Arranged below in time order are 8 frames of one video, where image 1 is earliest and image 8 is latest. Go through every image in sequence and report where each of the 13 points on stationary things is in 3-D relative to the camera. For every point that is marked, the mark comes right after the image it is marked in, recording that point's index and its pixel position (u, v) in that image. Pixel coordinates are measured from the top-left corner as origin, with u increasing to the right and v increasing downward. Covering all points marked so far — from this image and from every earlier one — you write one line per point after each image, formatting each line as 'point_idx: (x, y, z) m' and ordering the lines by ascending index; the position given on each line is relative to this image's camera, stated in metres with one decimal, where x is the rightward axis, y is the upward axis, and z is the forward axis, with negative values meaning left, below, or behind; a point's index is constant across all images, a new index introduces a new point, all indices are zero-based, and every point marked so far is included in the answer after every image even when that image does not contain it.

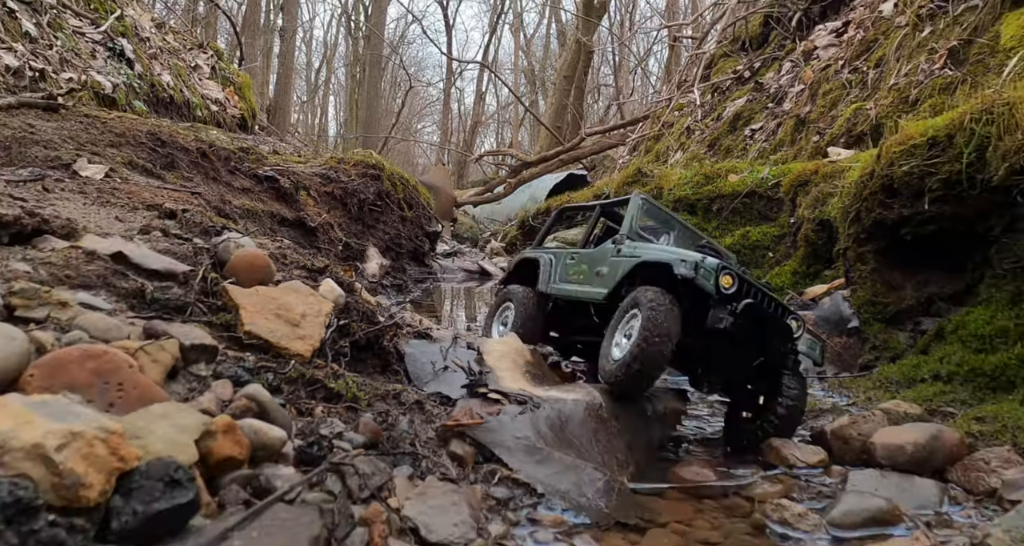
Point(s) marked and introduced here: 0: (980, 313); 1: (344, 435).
0: (+2.8, -0.2, +4.8) m
1: (-0.6, -0.6, +2.9) m
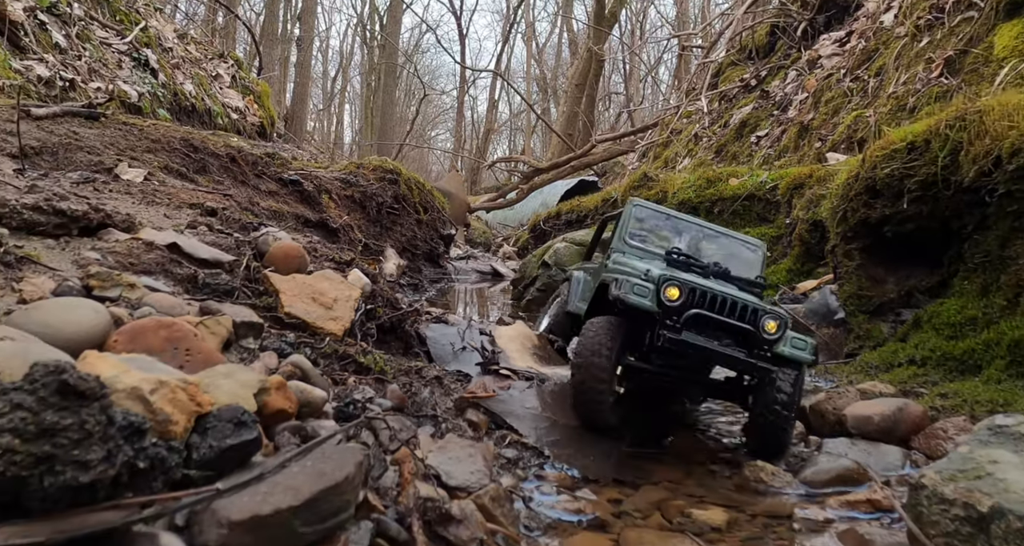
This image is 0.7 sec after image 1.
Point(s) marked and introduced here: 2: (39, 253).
0: (+2.8, -0.2, +5.2) m
1: (-0.6, -0.5, +3.4) m
2: (-2.1, +0.1, +3.6) m
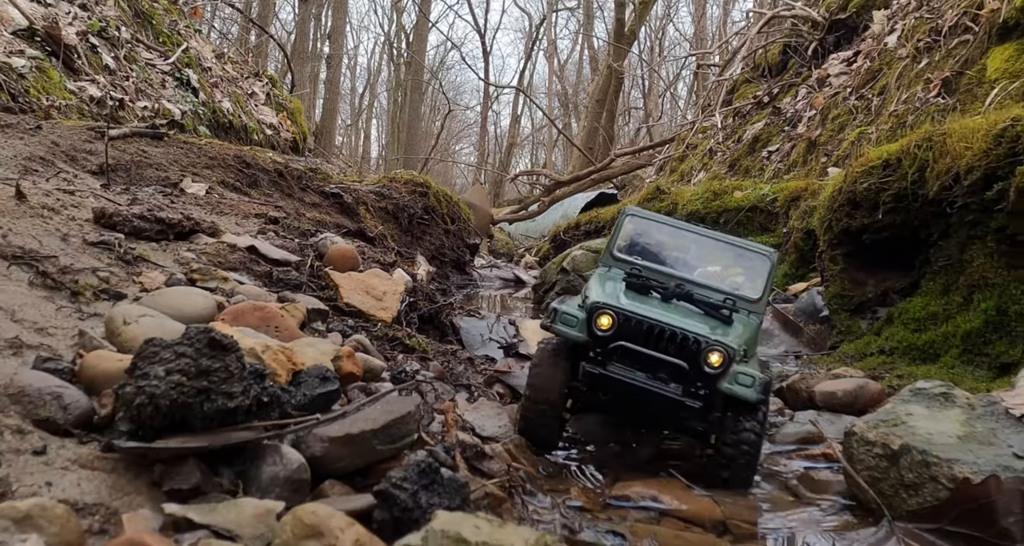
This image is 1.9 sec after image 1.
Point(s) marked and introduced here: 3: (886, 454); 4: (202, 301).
0: (+3.0, -0.2, +5.9) m
1: (-0.5, -0.5, +4.2) m
2: (-2.0, +0.1, +4.4) m
3: (+1.5, -0.7, +3.2) m
4: (-1.4, -0.1, +3.7) m
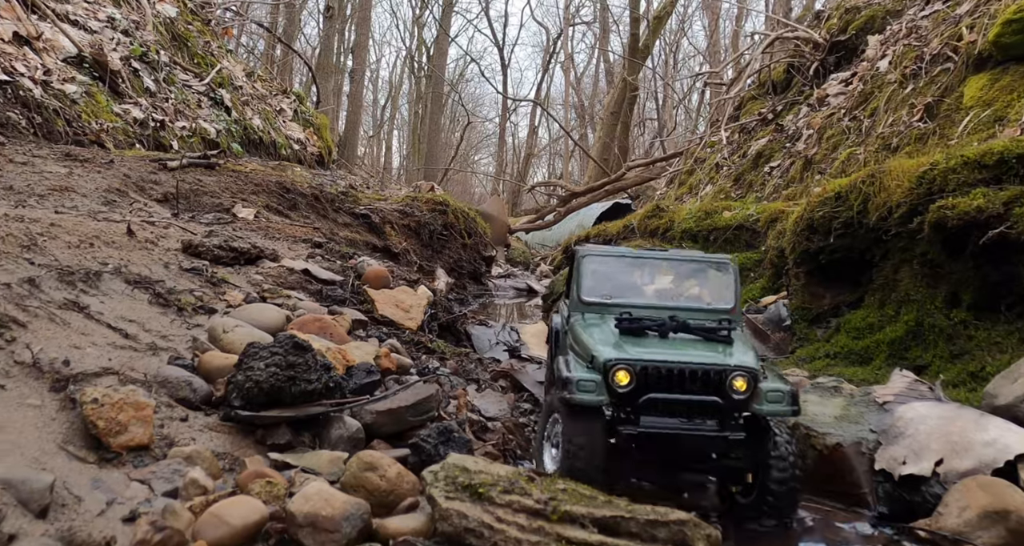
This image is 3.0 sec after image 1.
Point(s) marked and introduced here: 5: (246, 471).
0: (+3.0, -0.4, +6.9) m
1: (-0.5, -0.6, +5.3) m
2: (-2.0, 0.0, +5.6) m
3: (+1.5, -0.9, +4.3) m
4: (-1.5, -0.2, +4.9) m
5: (-1.1, -0.8, +3.2) m
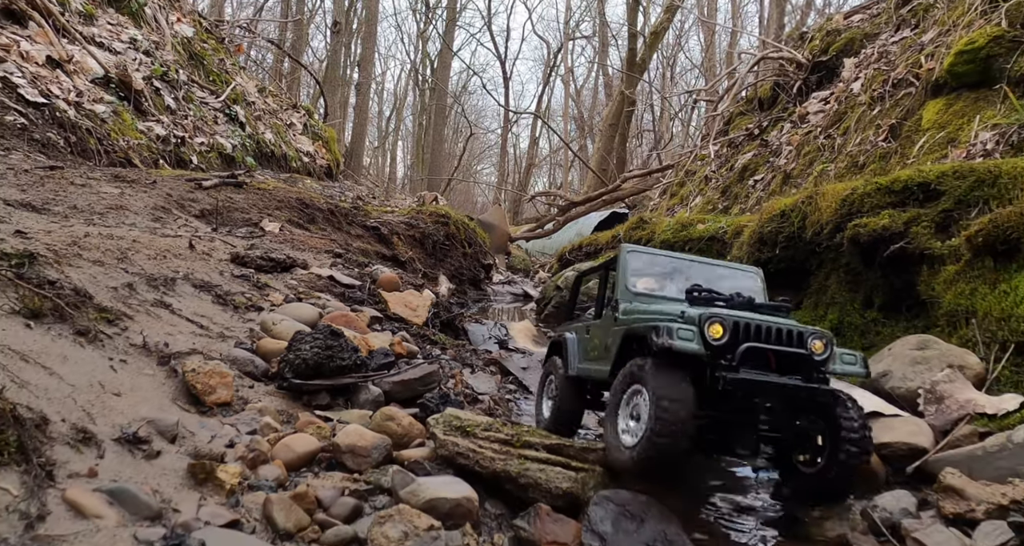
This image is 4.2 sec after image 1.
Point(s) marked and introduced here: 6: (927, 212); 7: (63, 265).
0: (+2.9, -0.4, +8.2) m
1: (-0.6, -0.7, +6.6) m
2: (-2.1, -0.1, +6.9) m
3: (+1.4, -0.9, +5.6) m
4: (-1.6, -0.3, +6.2) m
5: (-1.2, -0.8, +4.5) m
6: (+3.7, +0.5, +6.9) m
7: (-2.9, +0.1, +5.1) m
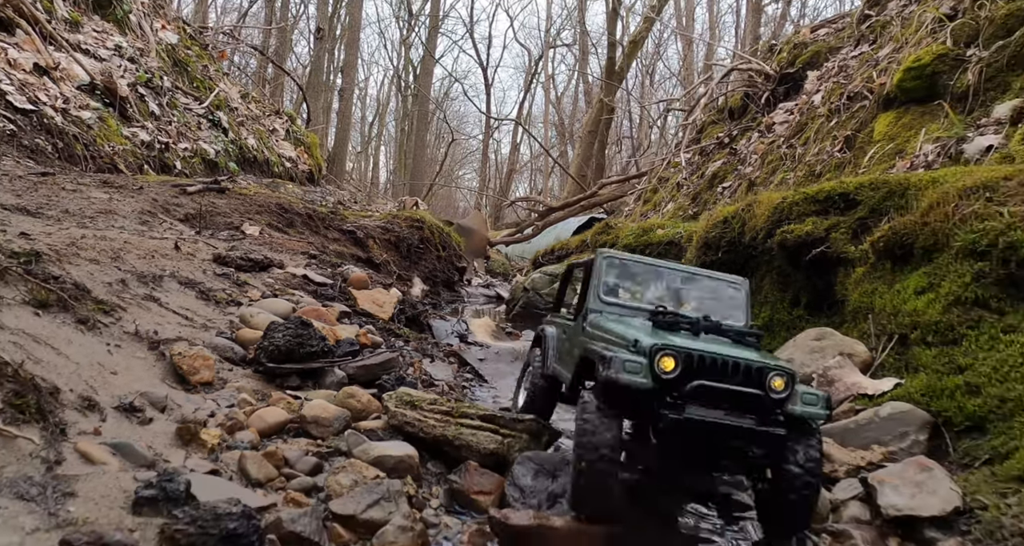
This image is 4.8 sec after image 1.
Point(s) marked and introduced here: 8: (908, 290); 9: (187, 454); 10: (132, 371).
0: (+2.5, -0.4, +9.0) m
1: (-1.0, -0.7, +7.3) m
2: (-2.5, -0.1, +7.6) m
3: (+1.0, -0.9, +6.3) m
4: (-2.0, -0.3, +6.8) m
5: (-1.5, -0.8, +5.2) m
6: (+3.3, +0.5, +7.7) m
7: (-3.3, +0.1, +5.8) m
8: (+3.0, -0.1, +6.0) m
9: (-1.7, -0.9, +4.1) m
10: (-2.3, -0.6, +4.9) m
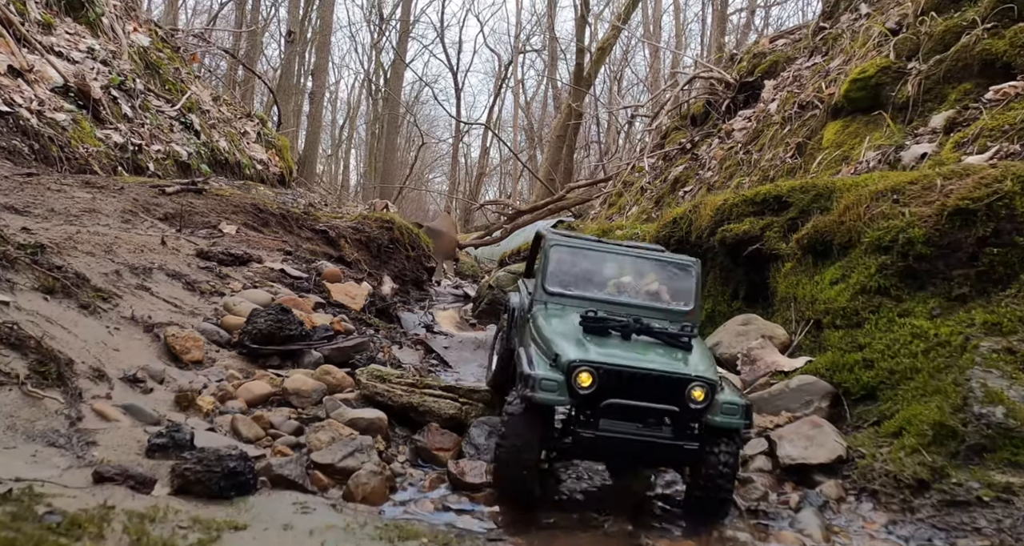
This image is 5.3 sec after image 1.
0: (+2.1, -0.4, +9.7) m
1: (-1.4, -0.6, +7.9) m
2: (-2.9, 0.0, +8.1) m
3: (+0.7, -0.8, +7.0) m
4: (-2.3, -0.2, +7.4) m
5: (-1.8, -0.7, +5.8) m
6: (+2.9, +0.6, +8.5) m
7: (-3.6, +0.1, +6.3) m
8: (+2.7, -0.1, +6.8) m
9: (-1.9, -0.9, +4.7) m
10: (-2.6, -0.5, +5.5) m
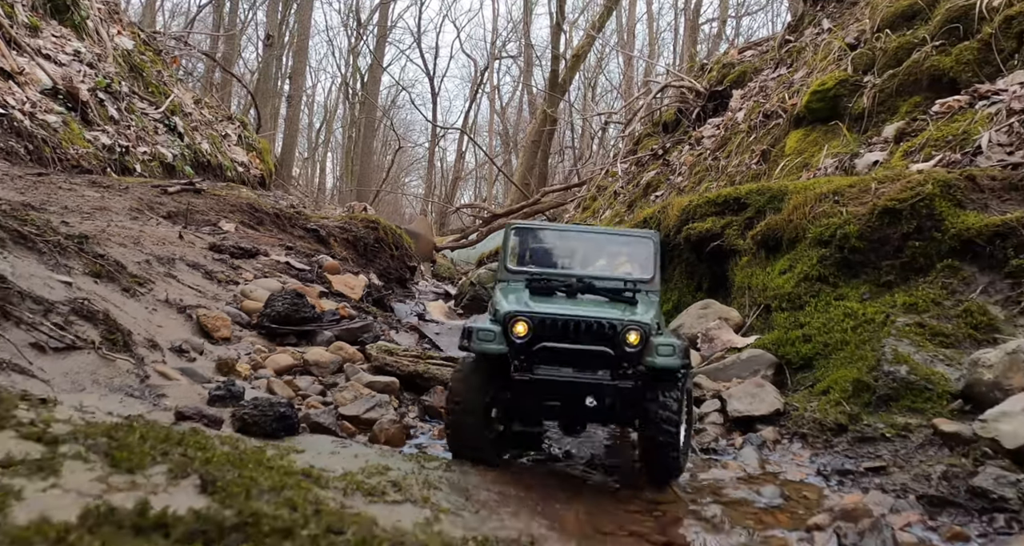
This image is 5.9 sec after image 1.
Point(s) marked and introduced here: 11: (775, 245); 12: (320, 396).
0: (+1.9, -0.3, +10.7) m
1: (-1.5, -0.5, +8.8) m
2: (-3.0, +0.1, +8.9) m
3: (+0.5, -0.7, +7.9) m
4: (-2.5, -0.1, +8.2) m
5: (-1.9, -0.6, +6.6) m
6: (+2.7, +0.6, +9.5) m
7: (-3.7, +0.2, +7.1) m
8: (+2.6, 0.0, +7.8) m
9: (-2.0, -0.7, +5.5) m
10: (-2.7, -0.4, +6.3) m
11: (+2.7, +0.3, +8.2) m
12: (-1.4, -0.9, +5.6) m
